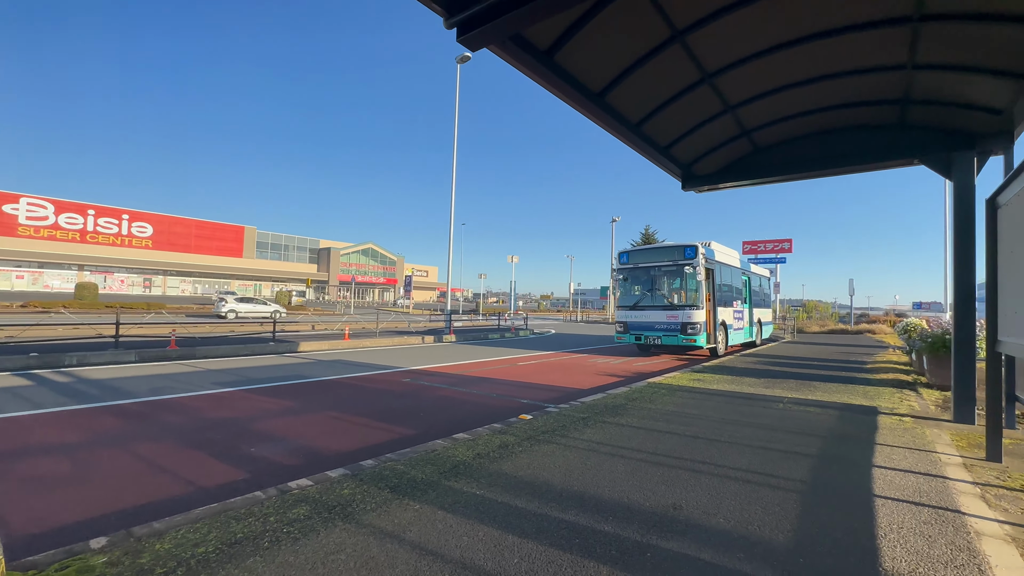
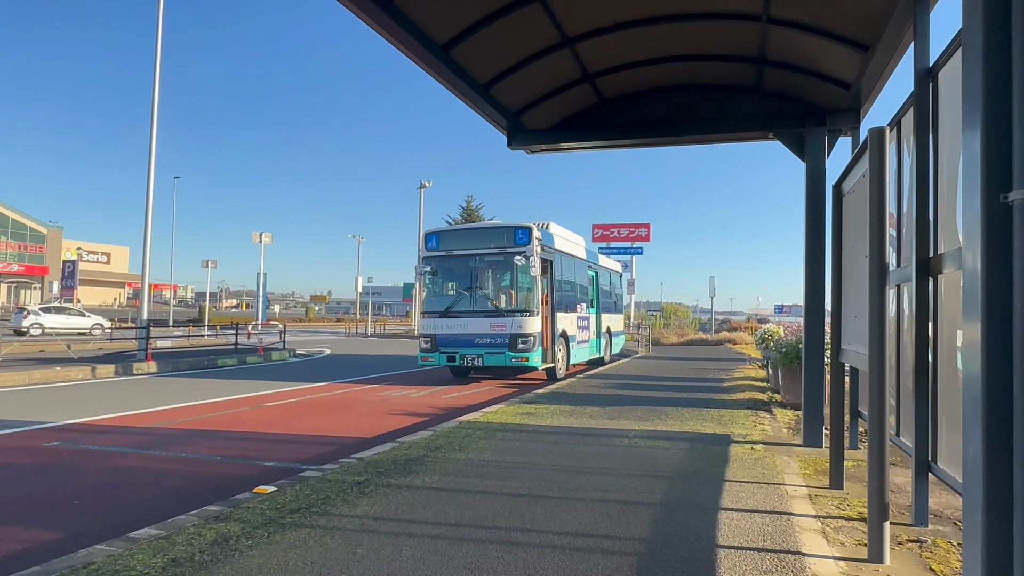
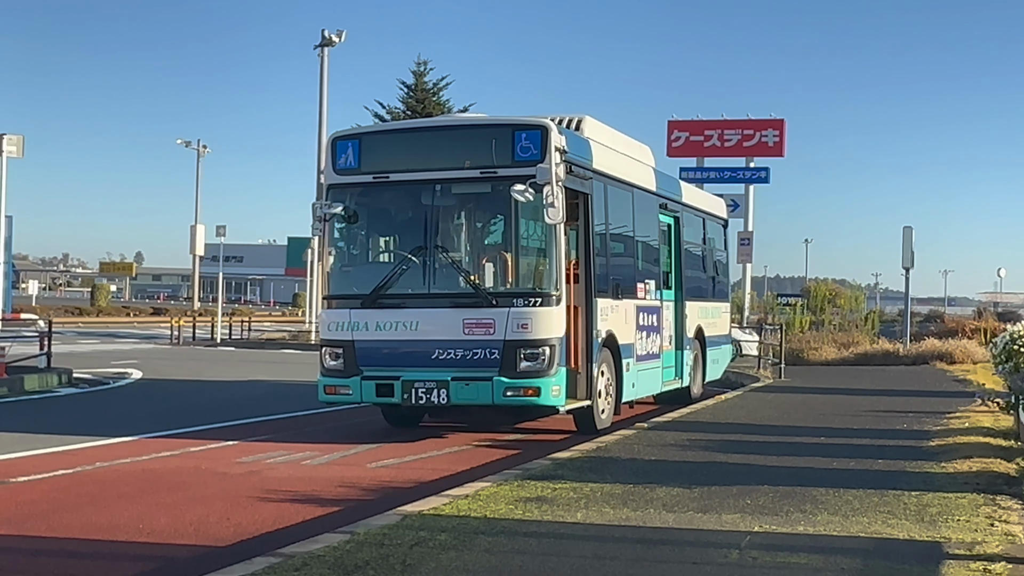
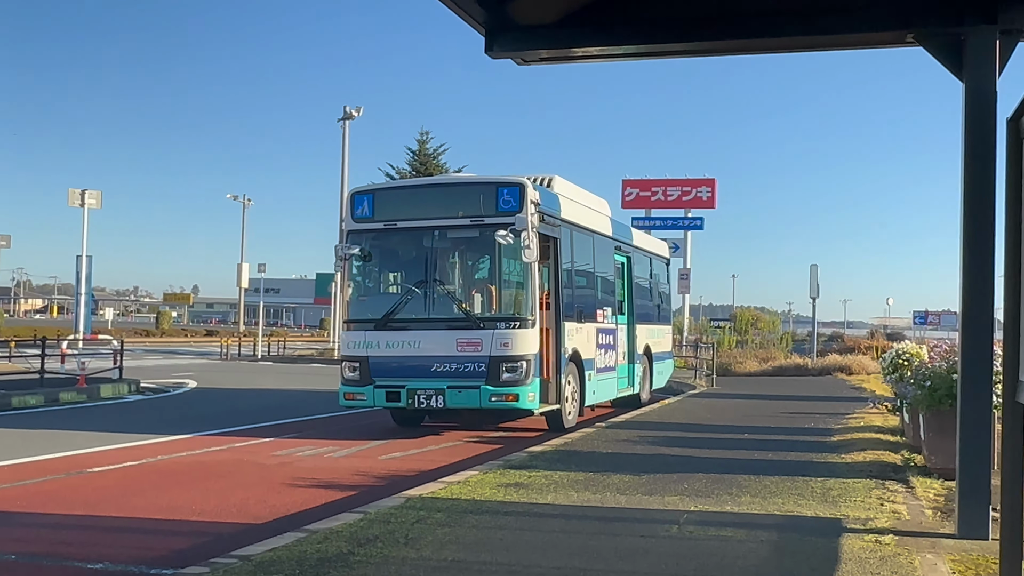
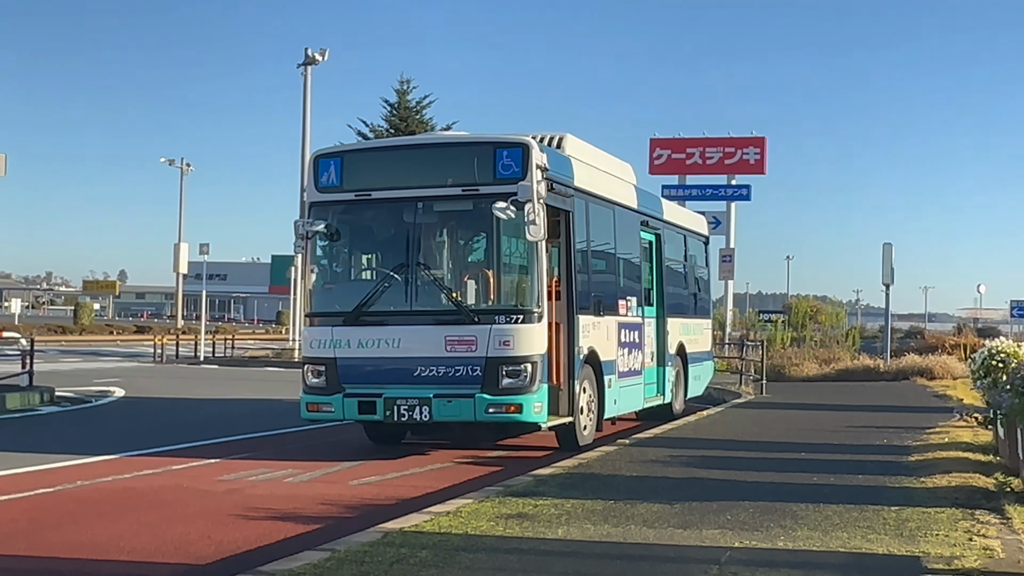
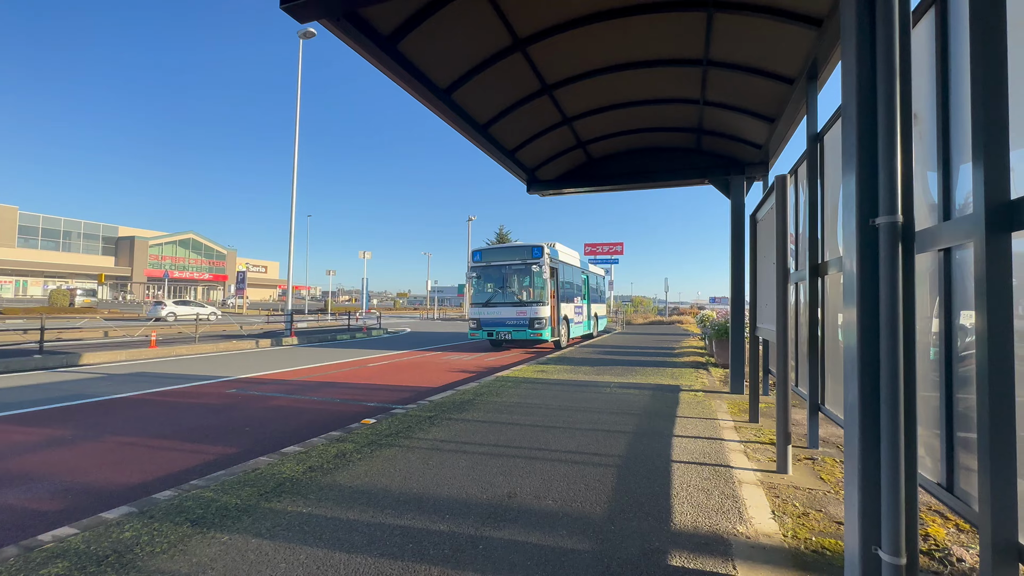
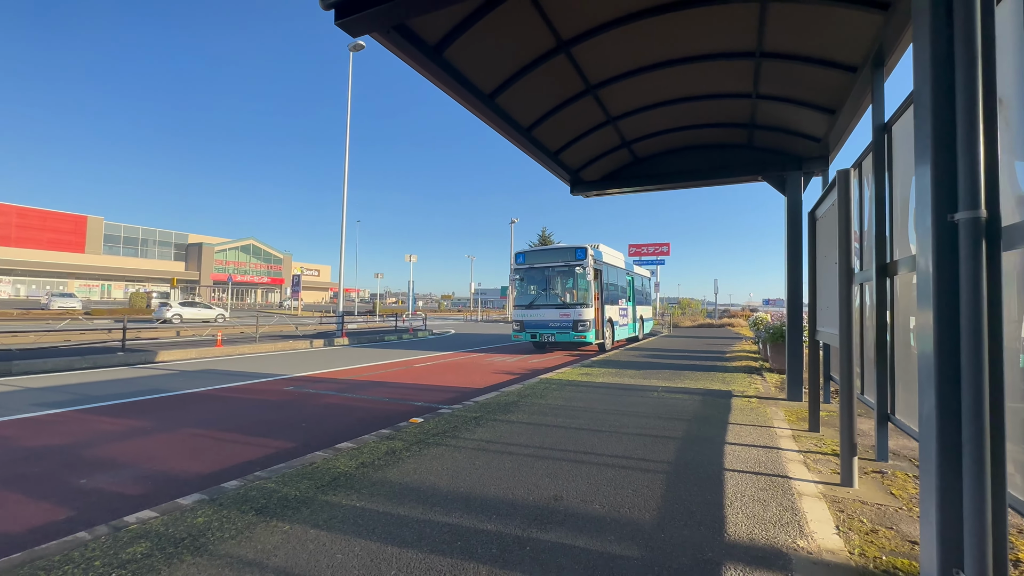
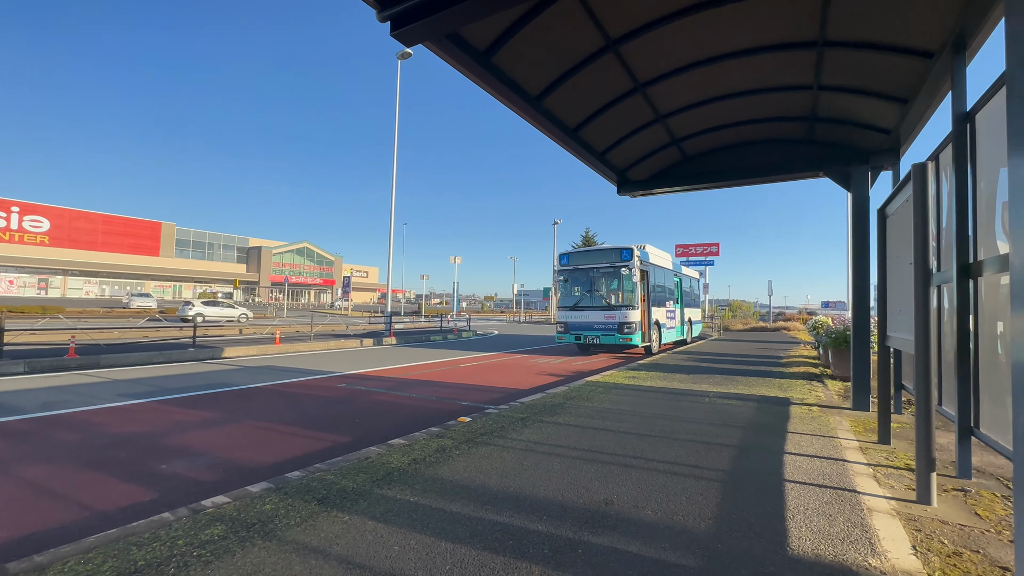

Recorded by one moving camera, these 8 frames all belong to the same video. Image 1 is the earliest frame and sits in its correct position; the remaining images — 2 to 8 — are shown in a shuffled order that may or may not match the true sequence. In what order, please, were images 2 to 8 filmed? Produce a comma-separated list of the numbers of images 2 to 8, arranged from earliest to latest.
8, 7, 6, 2, 4, 5, 3
